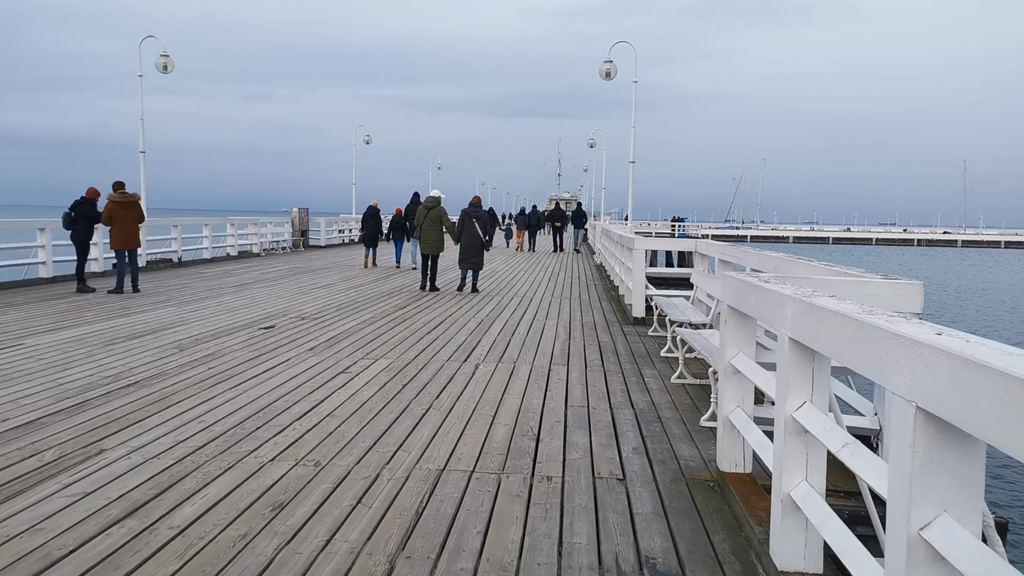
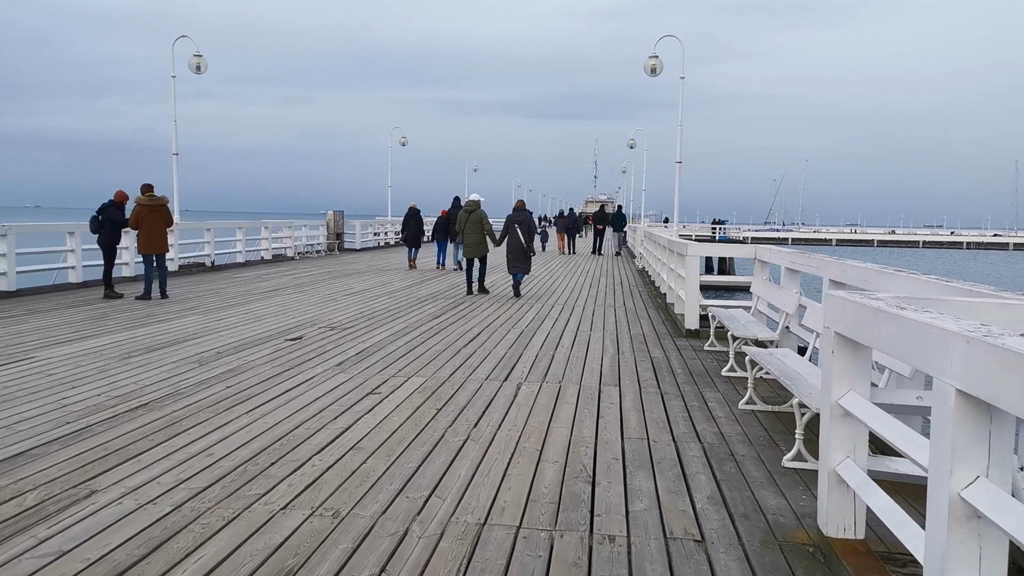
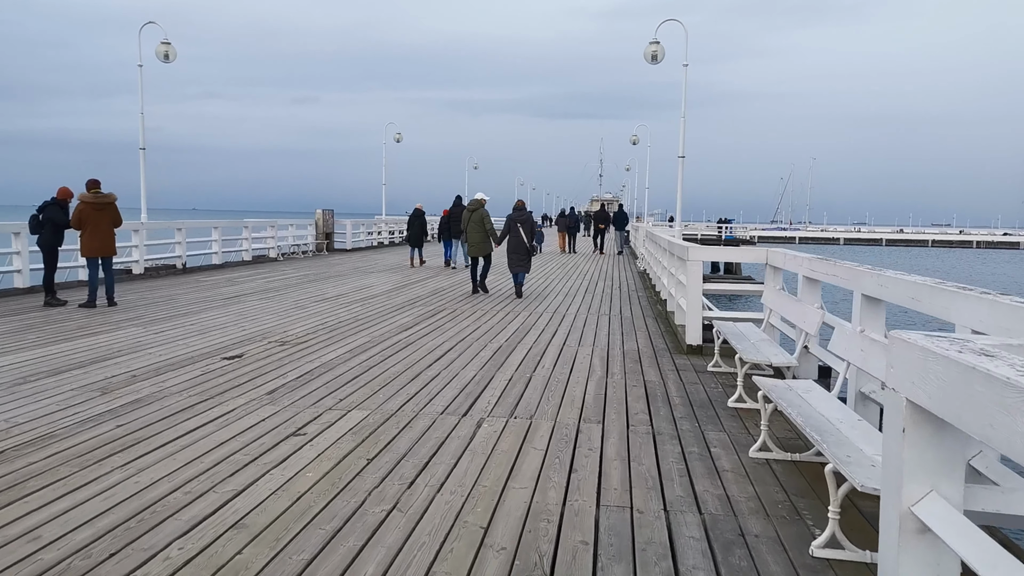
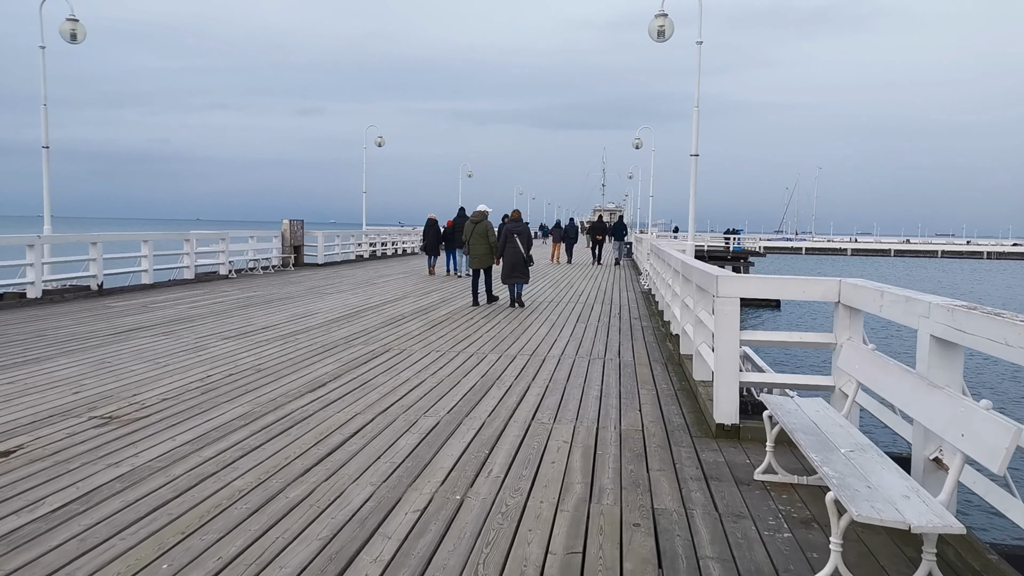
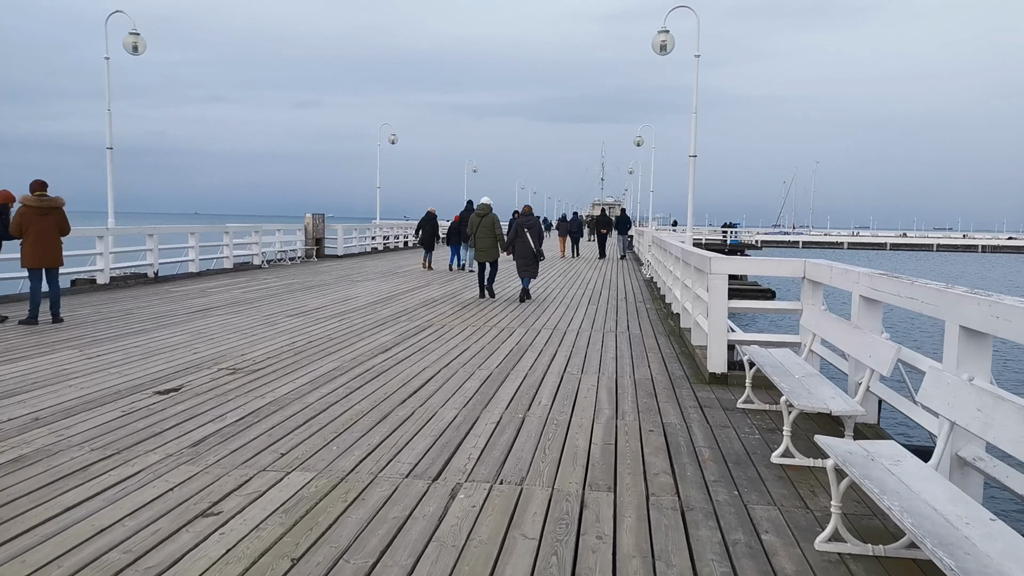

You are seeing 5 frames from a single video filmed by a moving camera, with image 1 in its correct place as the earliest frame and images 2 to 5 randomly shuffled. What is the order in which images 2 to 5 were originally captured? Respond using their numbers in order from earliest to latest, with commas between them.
2, 3, 5, 4
